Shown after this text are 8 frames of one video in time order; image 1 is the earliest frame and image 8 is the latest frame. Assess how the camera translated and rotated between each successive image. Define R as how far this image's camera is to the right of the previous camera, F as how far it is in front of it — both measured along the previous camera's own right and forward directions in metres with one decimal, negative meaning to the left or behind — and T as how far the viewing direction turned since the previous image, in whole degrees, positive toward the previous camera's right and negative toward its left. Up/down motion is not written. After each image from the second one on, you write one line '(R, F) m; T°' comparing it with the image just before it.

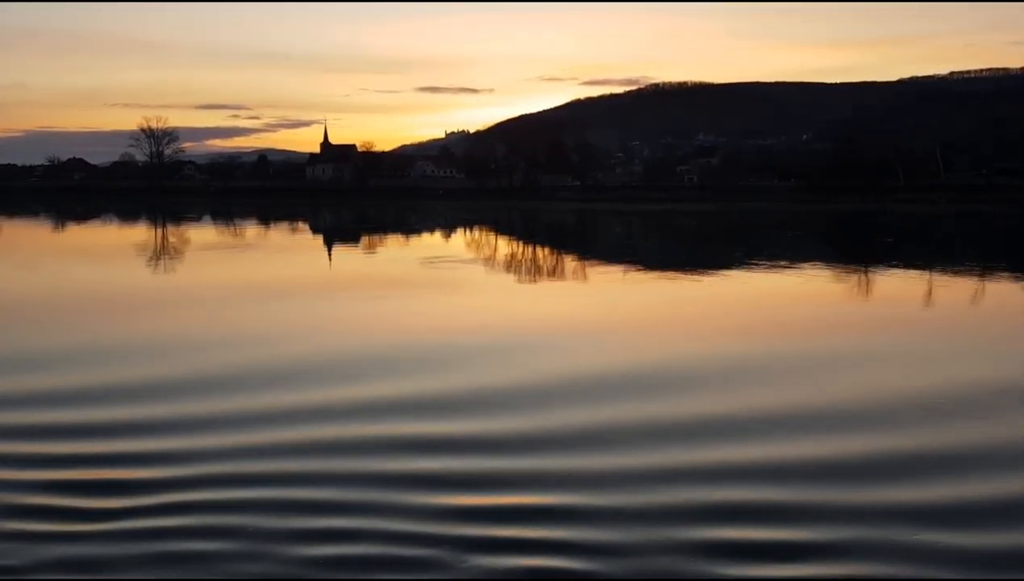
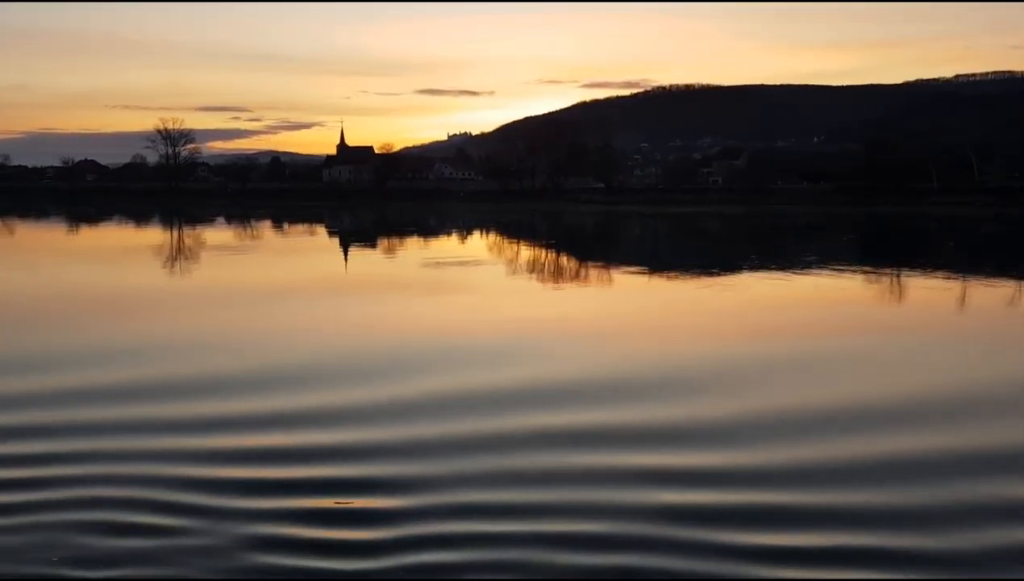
(-0.7, 0.0) m; 0°
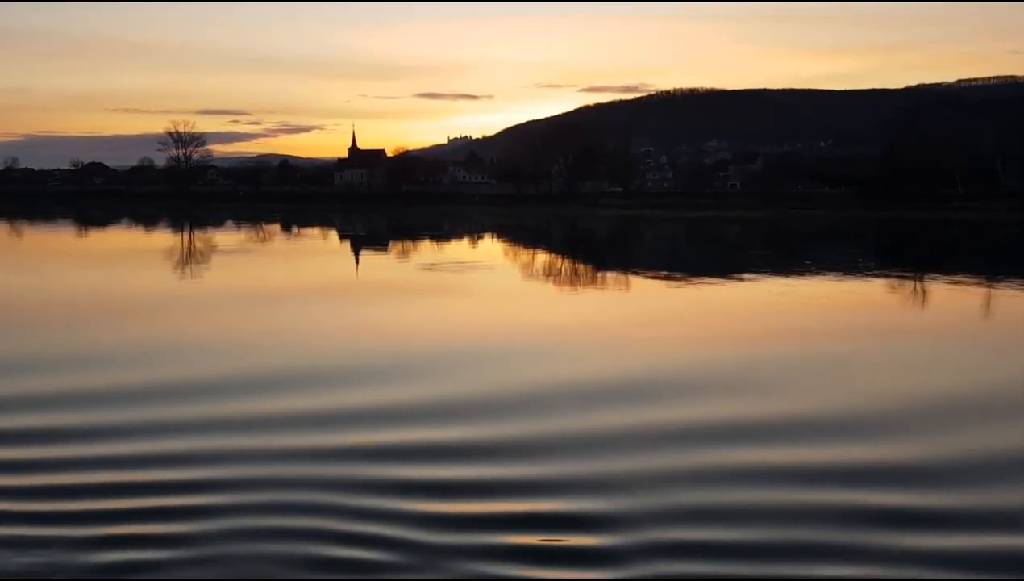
(-0.6, 0.0) m; 0°
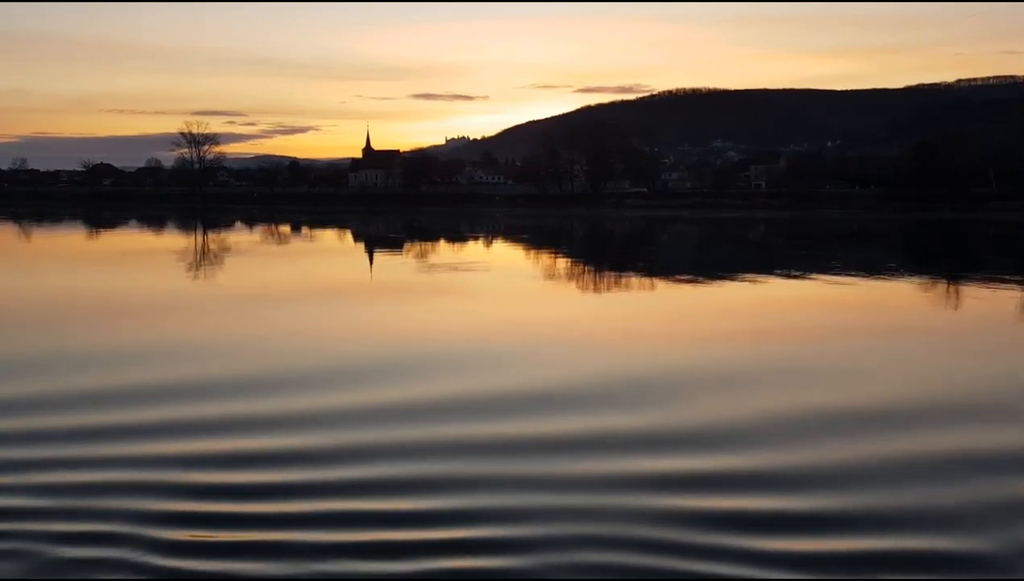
(-0.9, +0.1) m; 0°
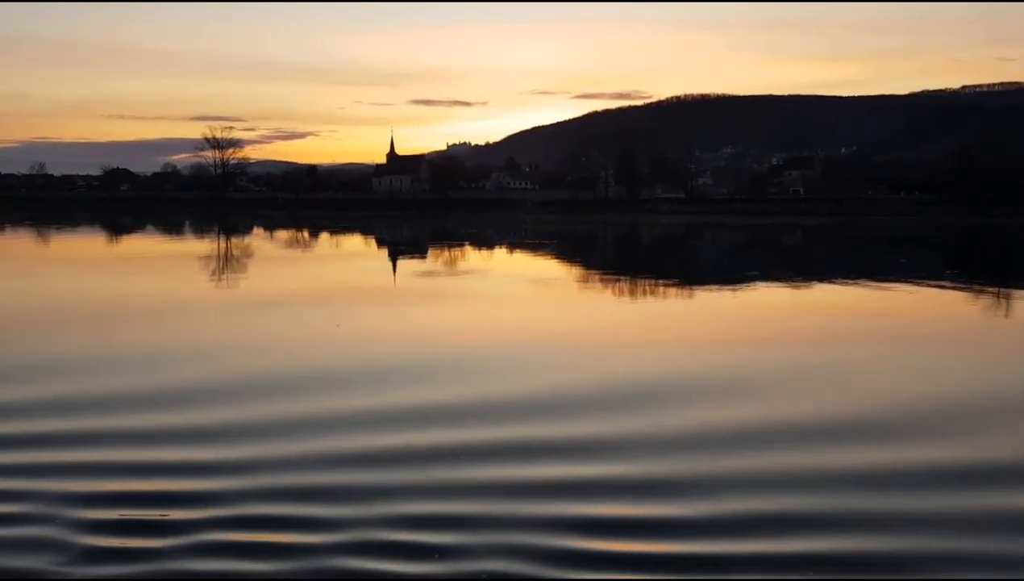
(-1.2, 0.0) m; 0°
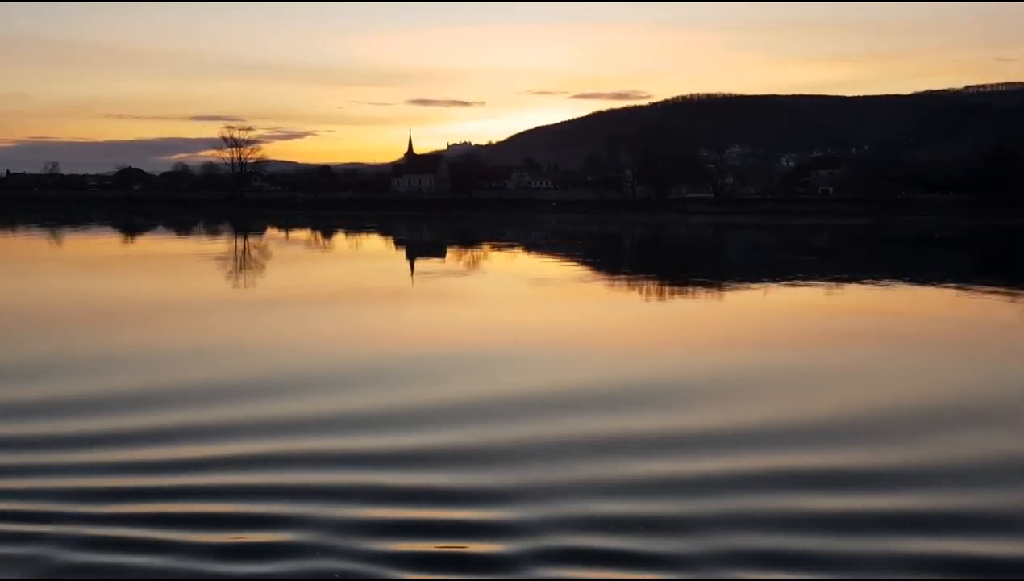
(-1.0, +0.1) m; 0°
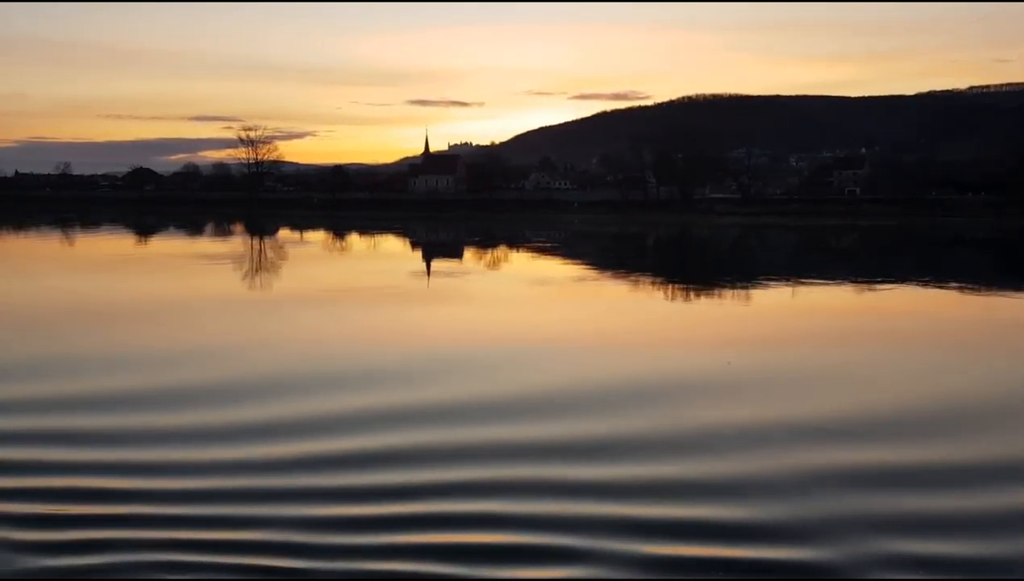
(-0.8, 0.0) m; 0°
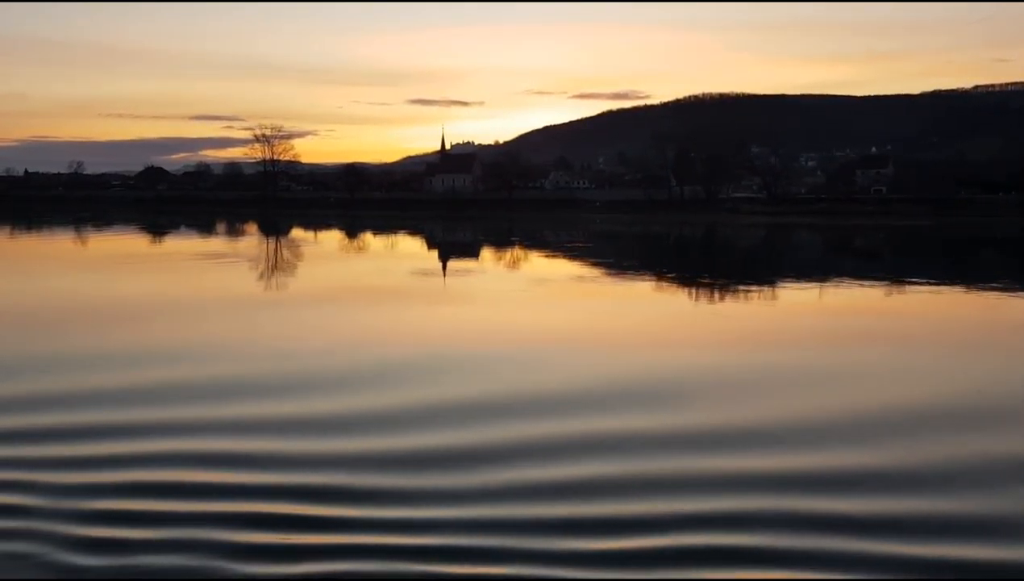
(-0.8, +0.1) m; 0°
